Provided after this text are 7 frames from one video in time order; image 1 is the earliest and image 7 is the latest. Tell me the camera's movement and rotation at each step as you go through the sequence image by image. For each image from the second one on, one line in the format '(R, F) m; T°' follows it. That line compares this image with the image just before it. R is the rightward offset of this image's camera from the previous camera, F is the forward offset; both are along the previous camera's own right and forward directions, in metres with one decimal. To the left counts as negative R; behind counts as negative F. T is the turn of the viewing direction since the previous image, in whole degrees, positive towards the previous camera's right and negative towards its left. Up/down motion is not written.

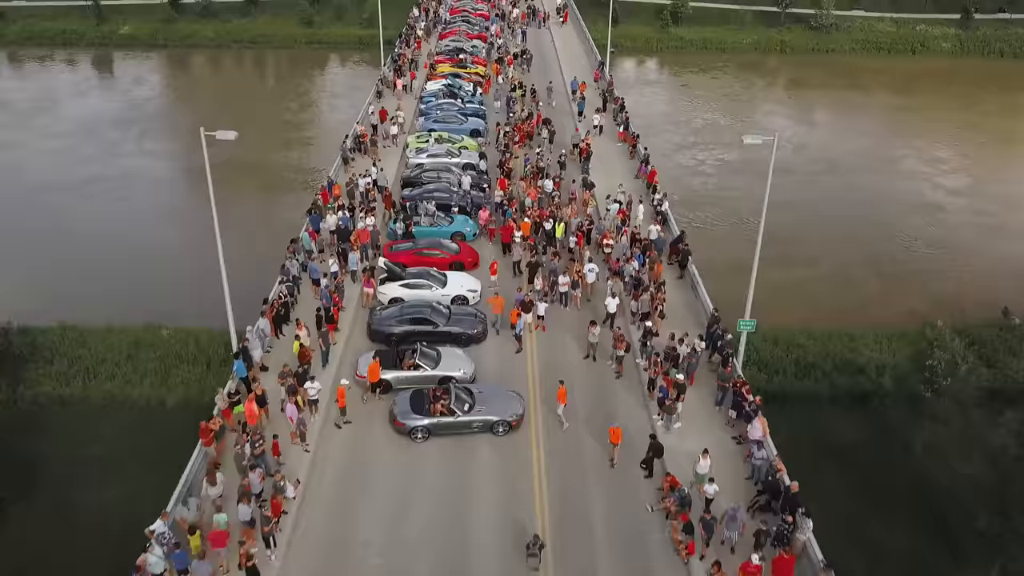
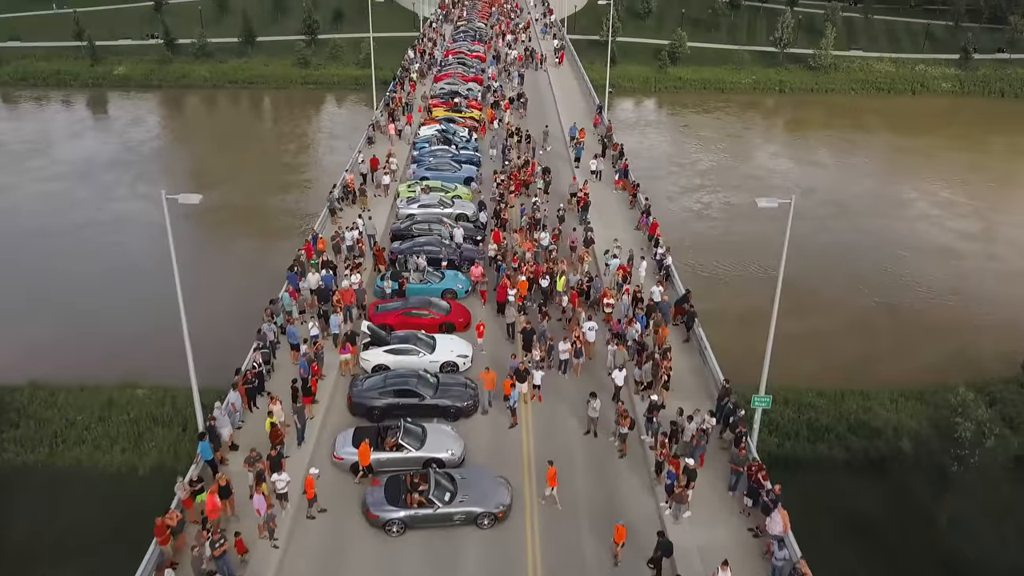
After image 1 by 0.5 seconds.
(+0.1, +1.3) m; 0°
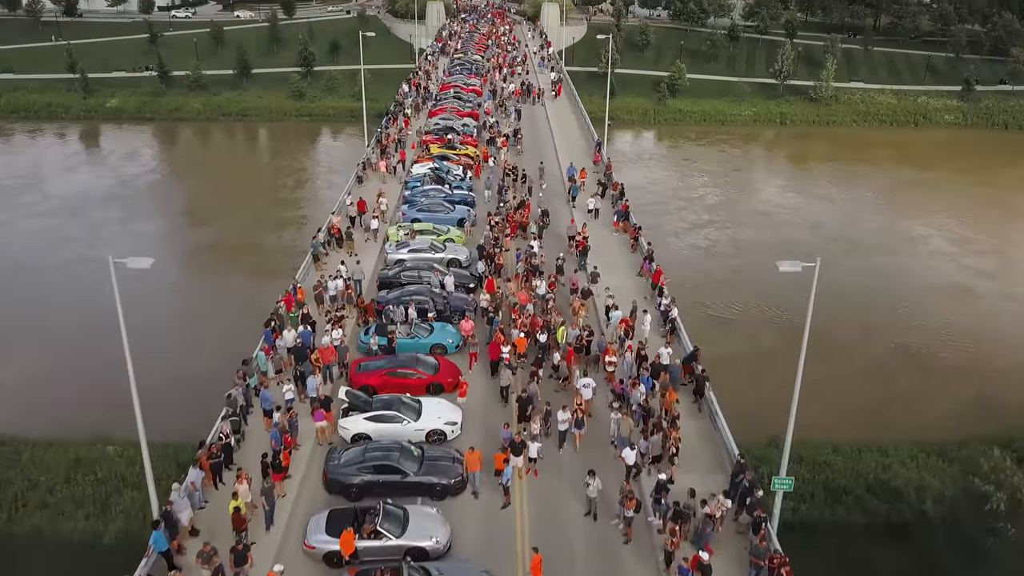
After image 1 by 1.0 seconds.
(+0.1, +1.5) m; 0°
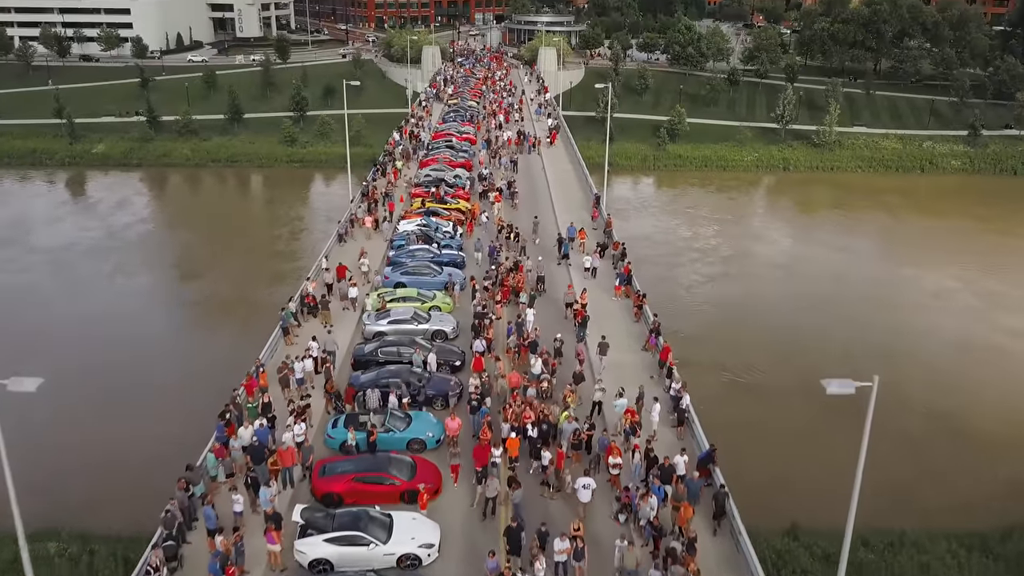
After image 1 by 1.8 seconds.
(+0.2, +2.3) m; 0°
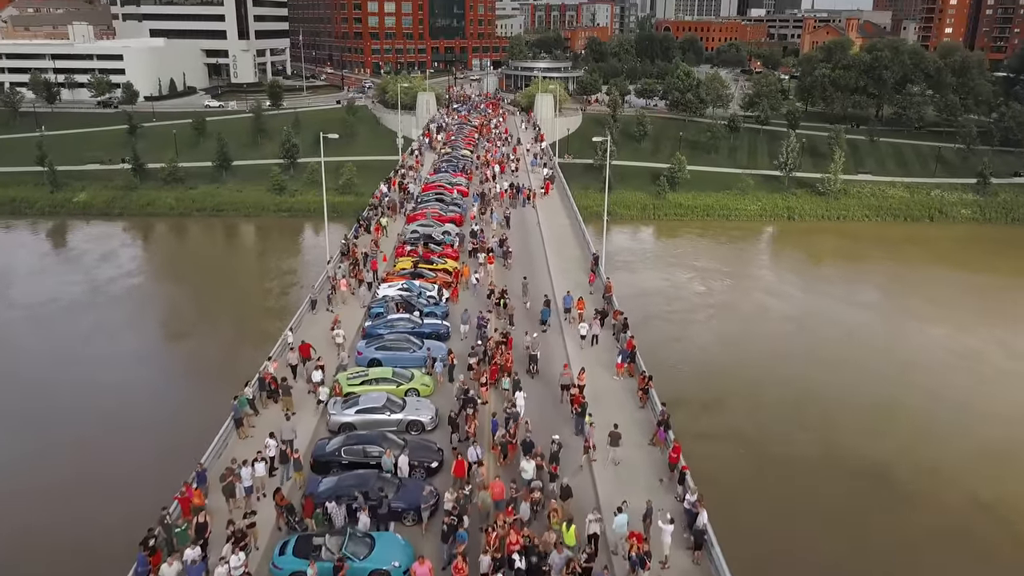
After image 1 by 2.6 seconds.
(+0.3, +2.7) m; 0°
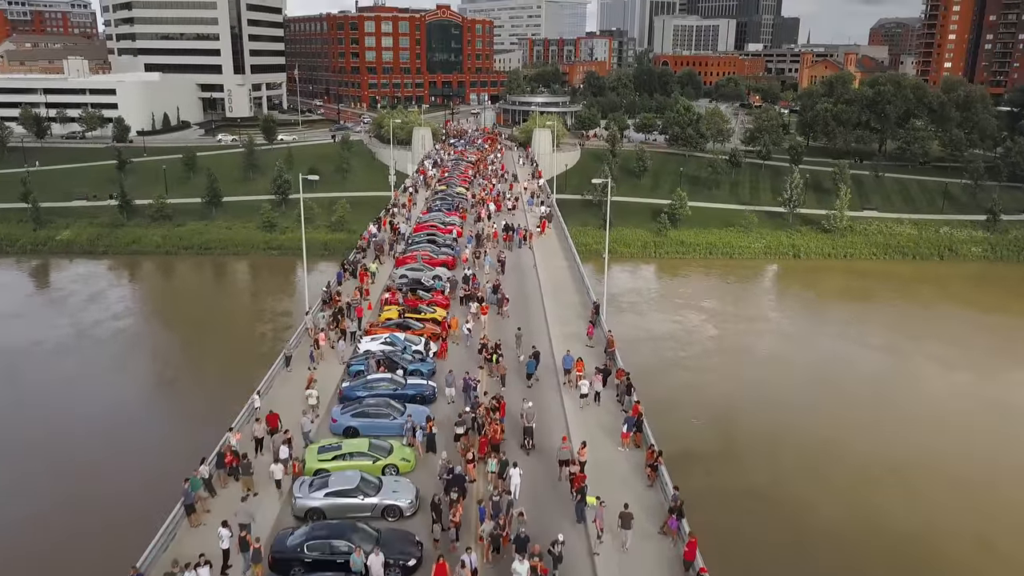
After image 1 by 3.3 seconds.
(+0.2, +2.2) m; 0°
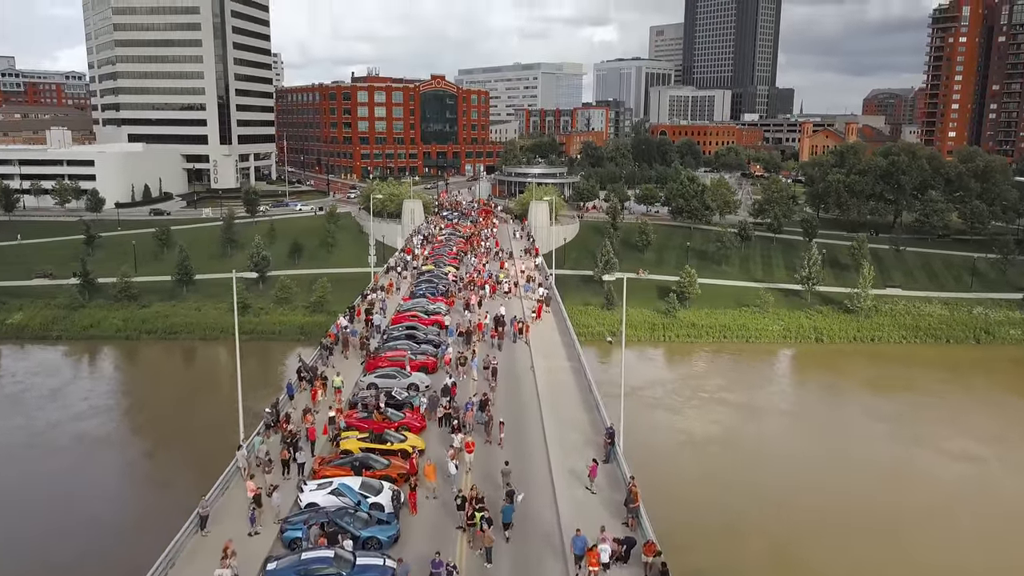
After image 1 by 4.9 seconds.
(+0.2, +5.7) m; 0°
